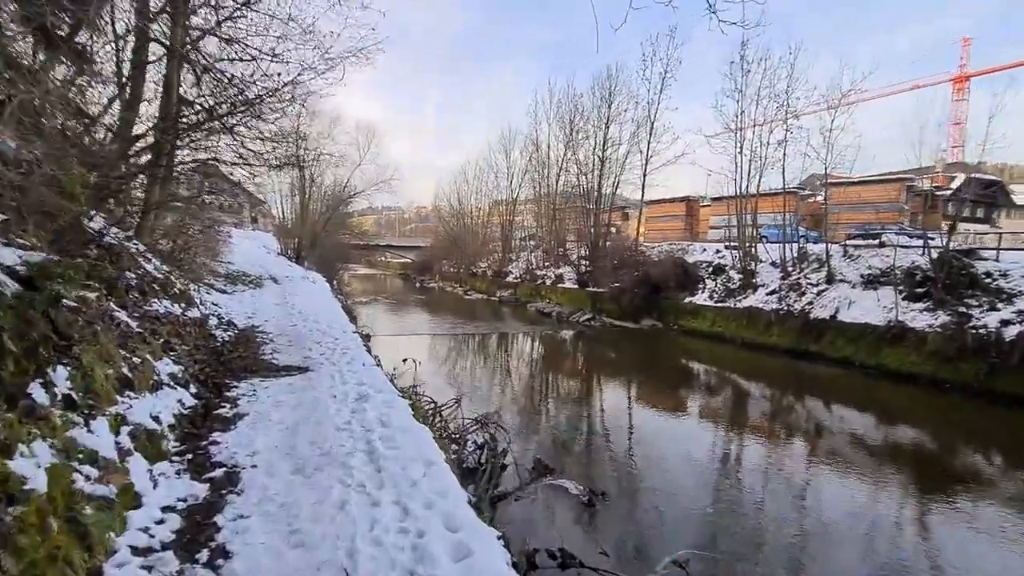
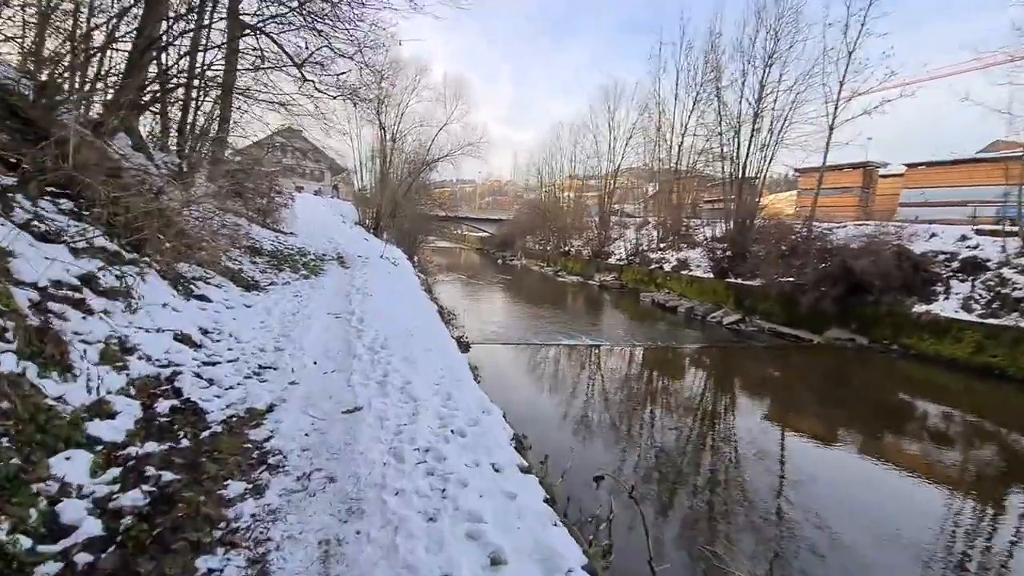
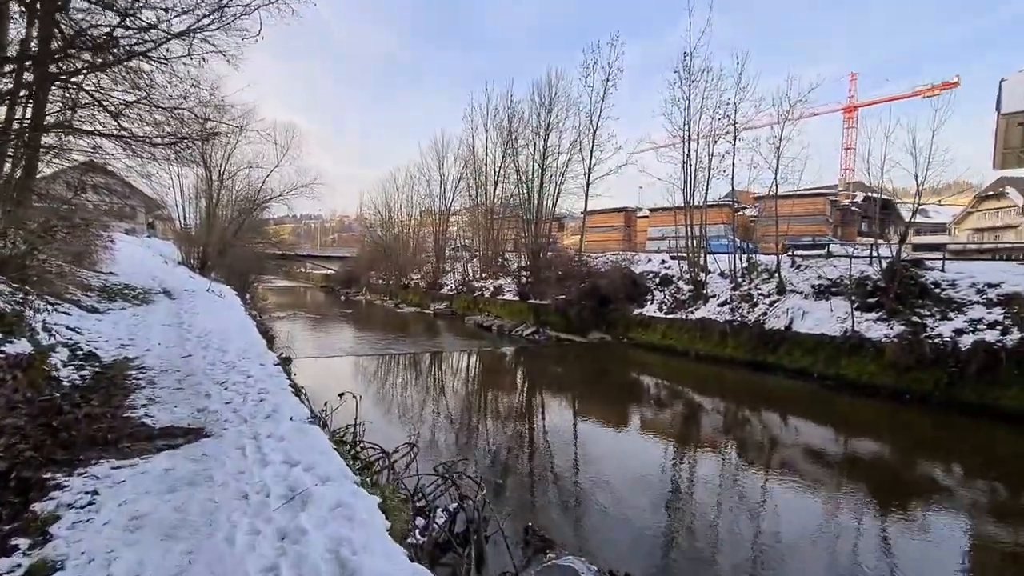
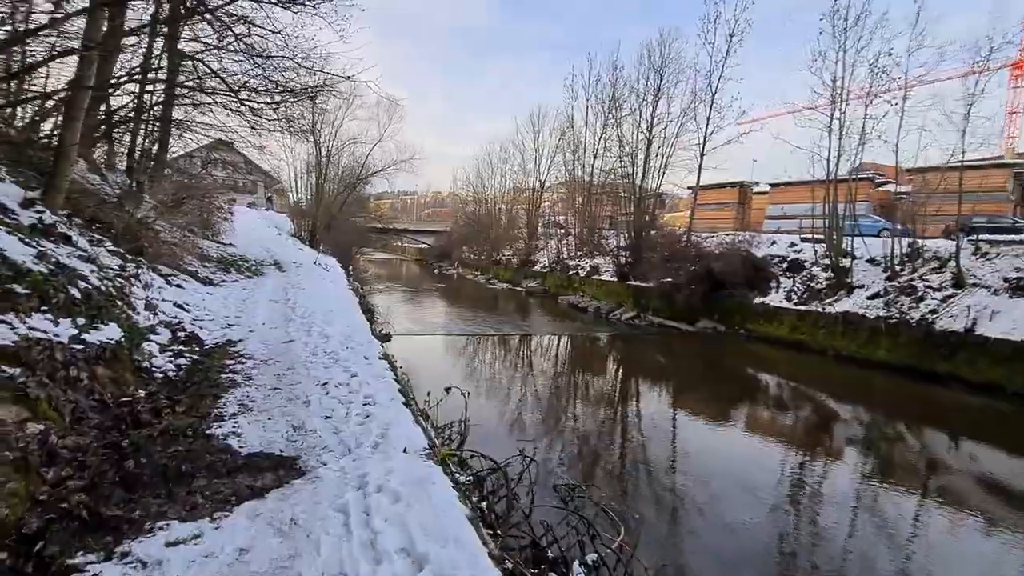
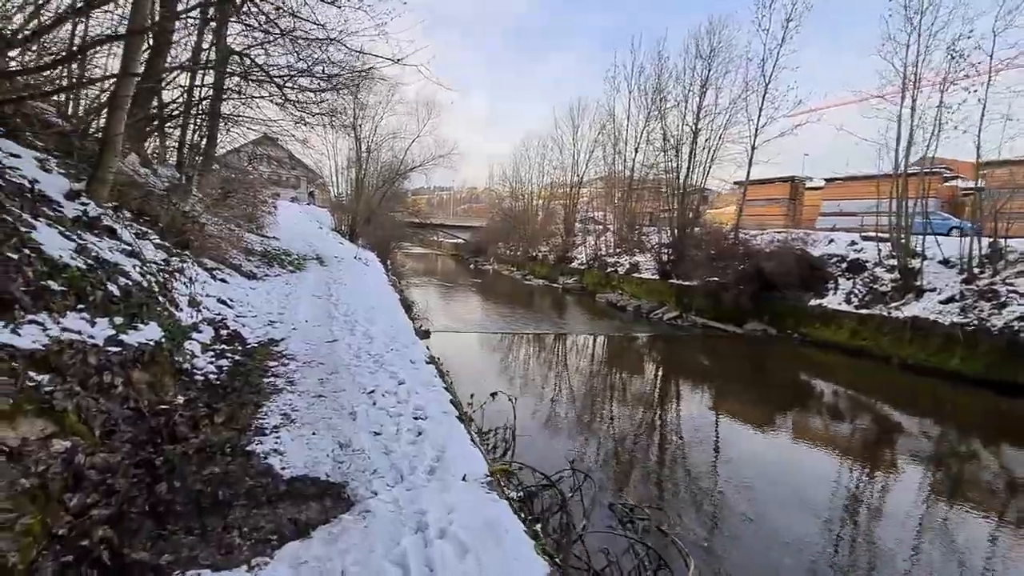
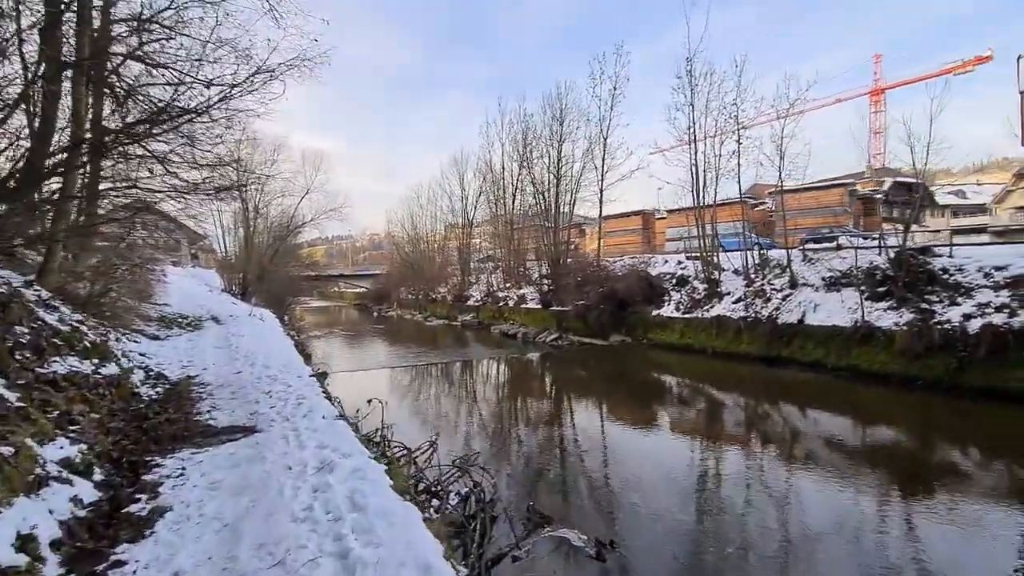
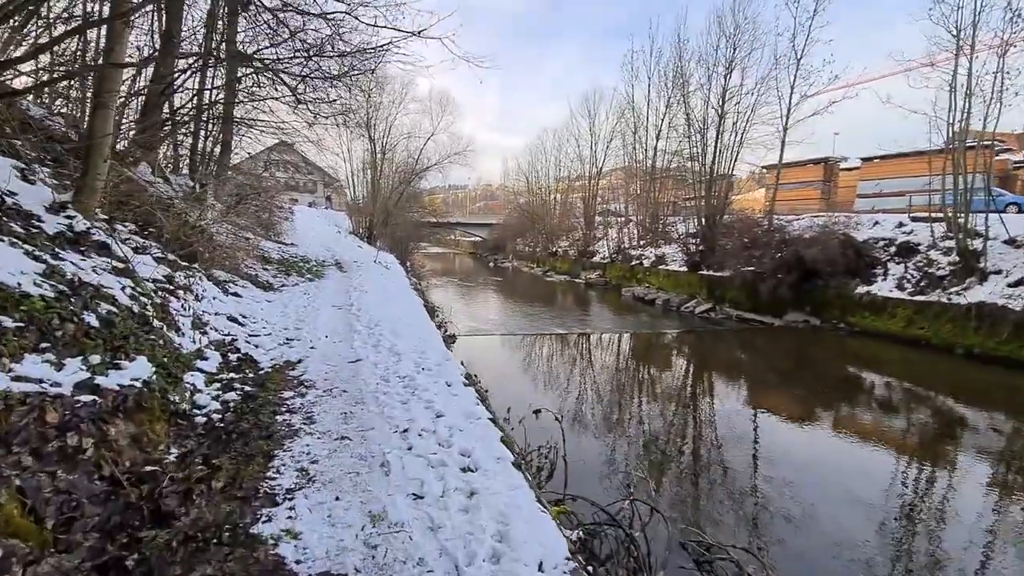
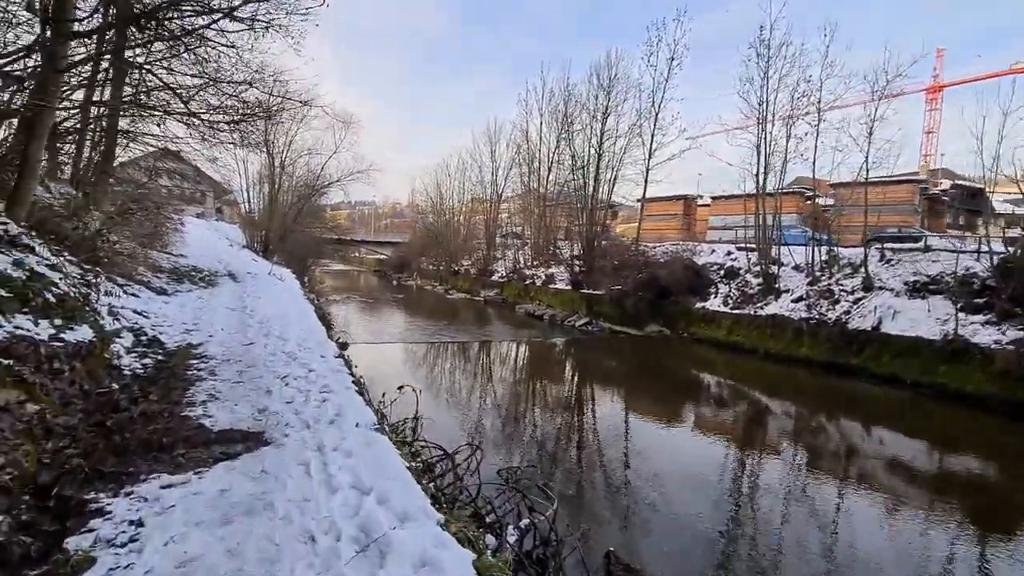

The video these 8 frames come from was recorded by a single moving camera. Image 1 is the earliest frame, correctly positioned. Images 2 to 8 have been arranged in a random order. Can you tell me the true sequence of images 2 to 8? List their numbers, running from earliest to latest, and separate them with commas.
6, 3, 8, 4, 5, 7, 2
